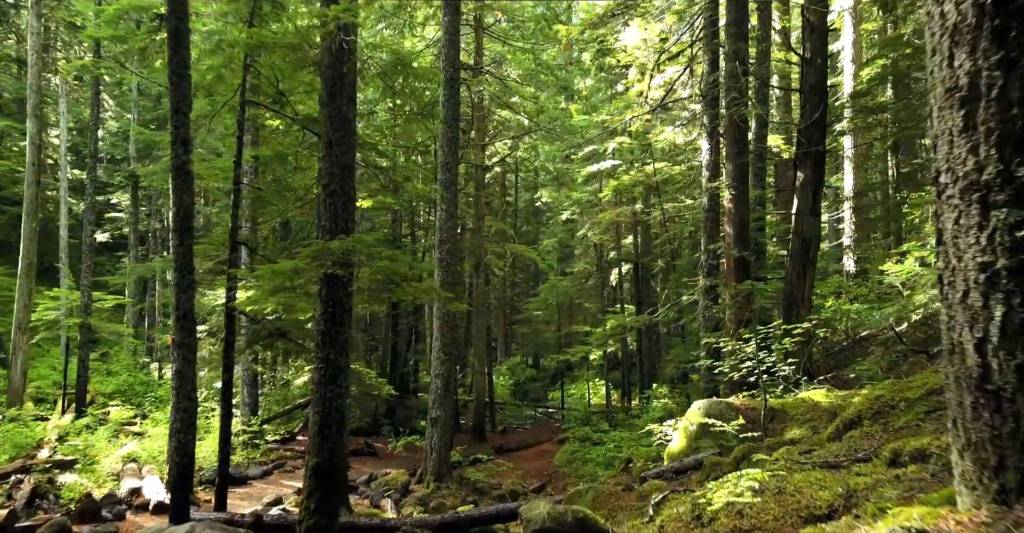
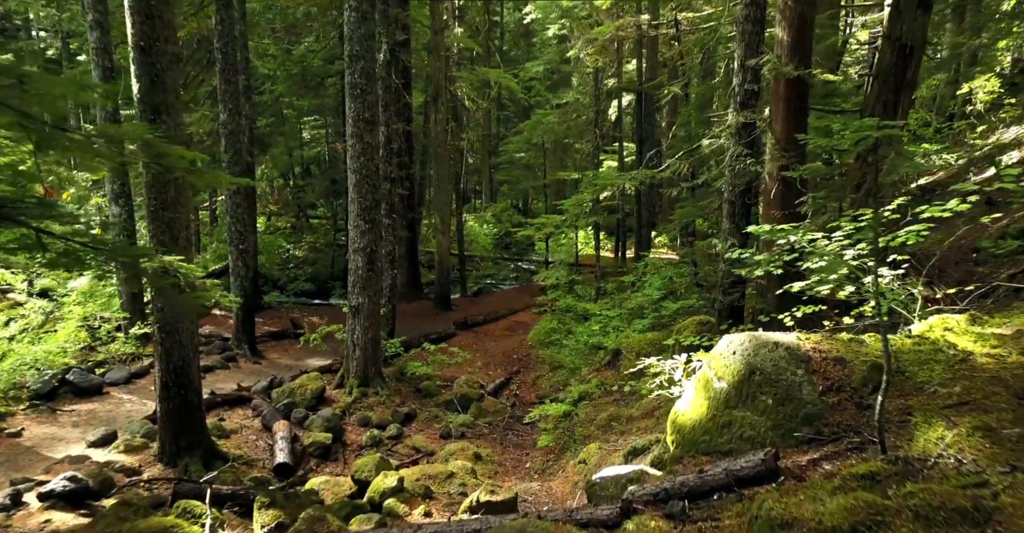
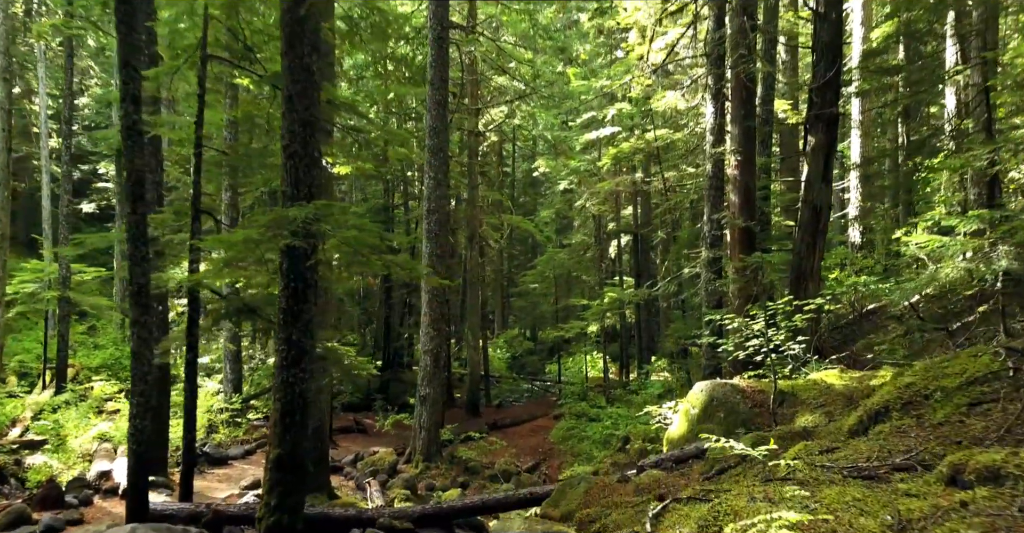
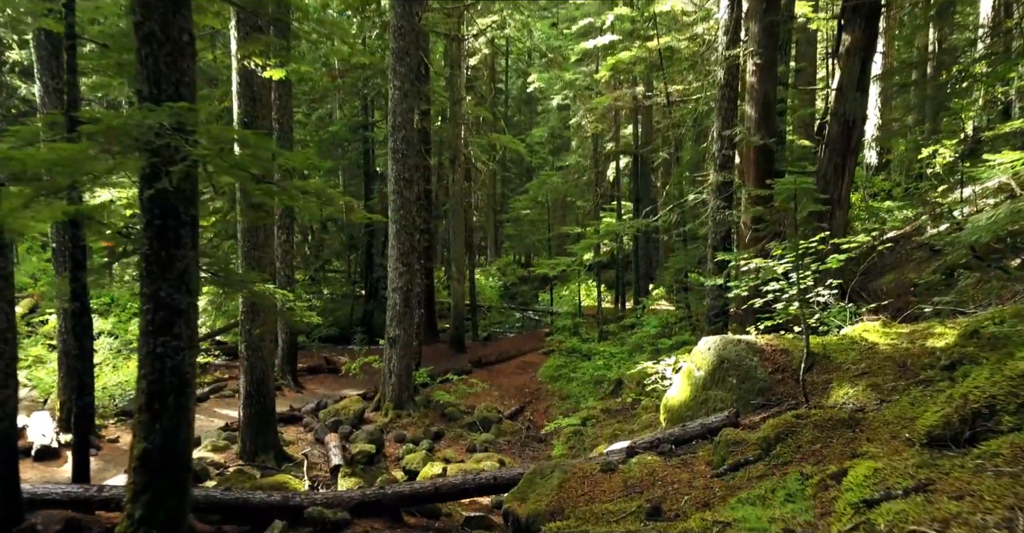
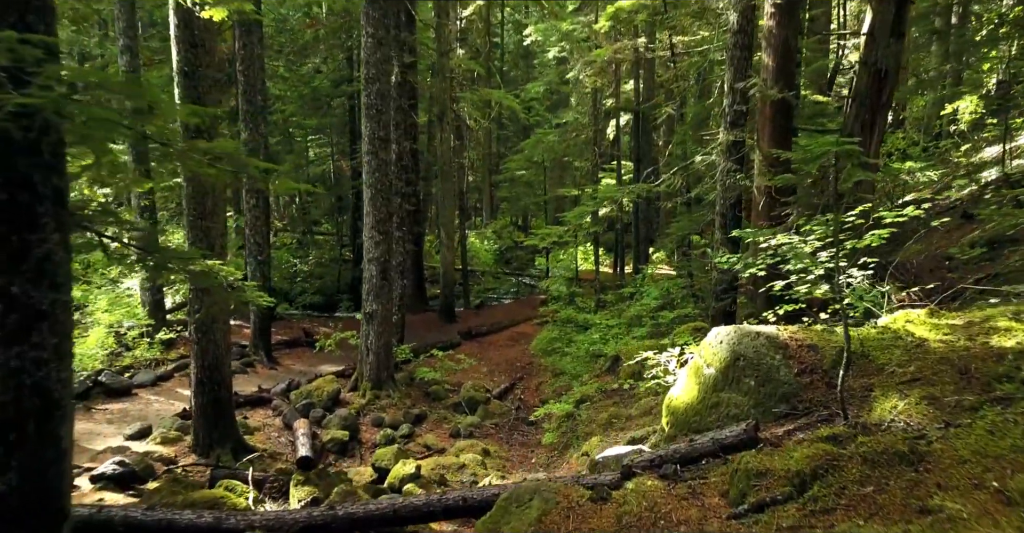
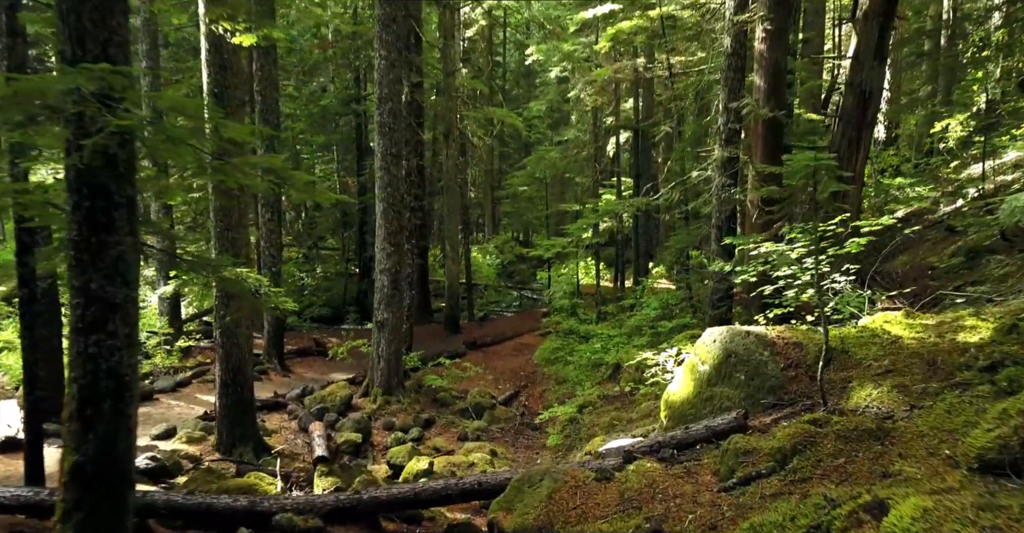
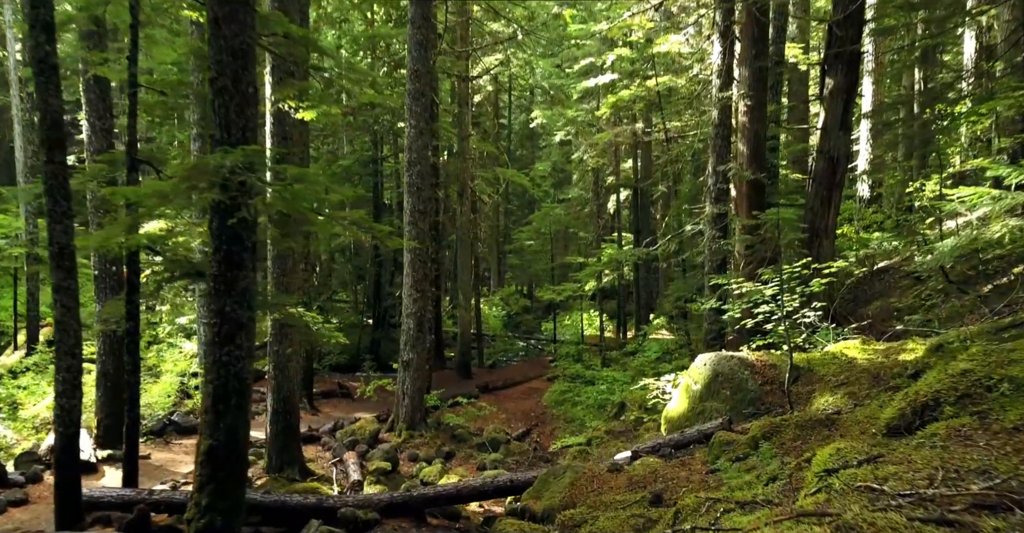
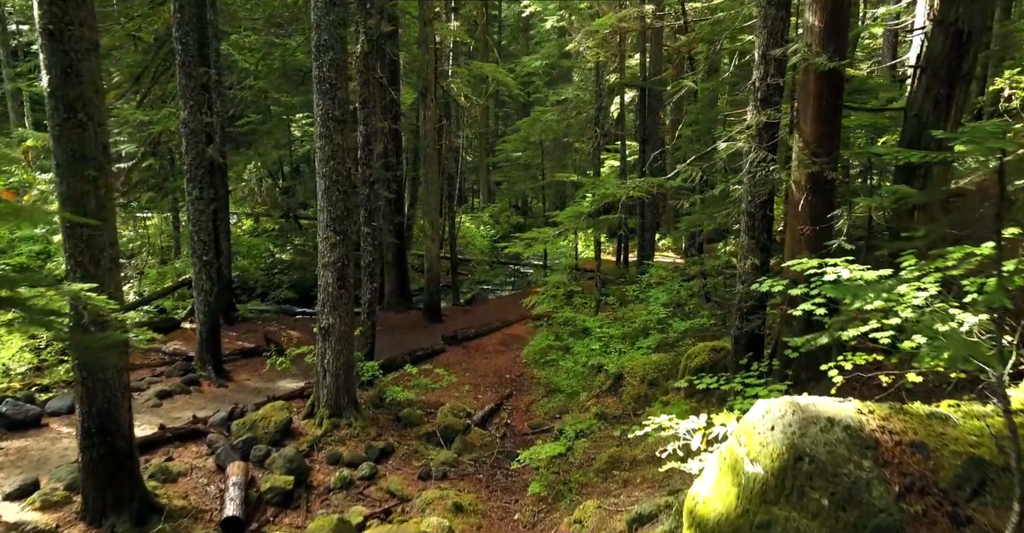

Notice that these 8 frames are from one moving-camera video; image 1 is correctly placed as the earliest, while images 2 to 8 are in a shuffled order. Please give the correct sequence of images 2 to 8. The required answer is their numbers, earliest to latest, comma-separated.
3, 7, 4, 6, 5, 2, 8
